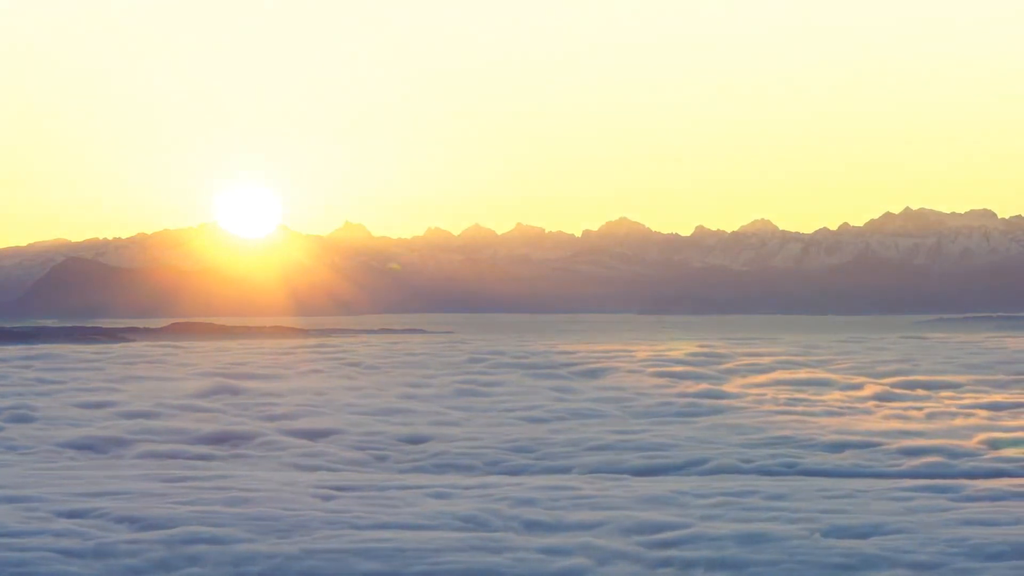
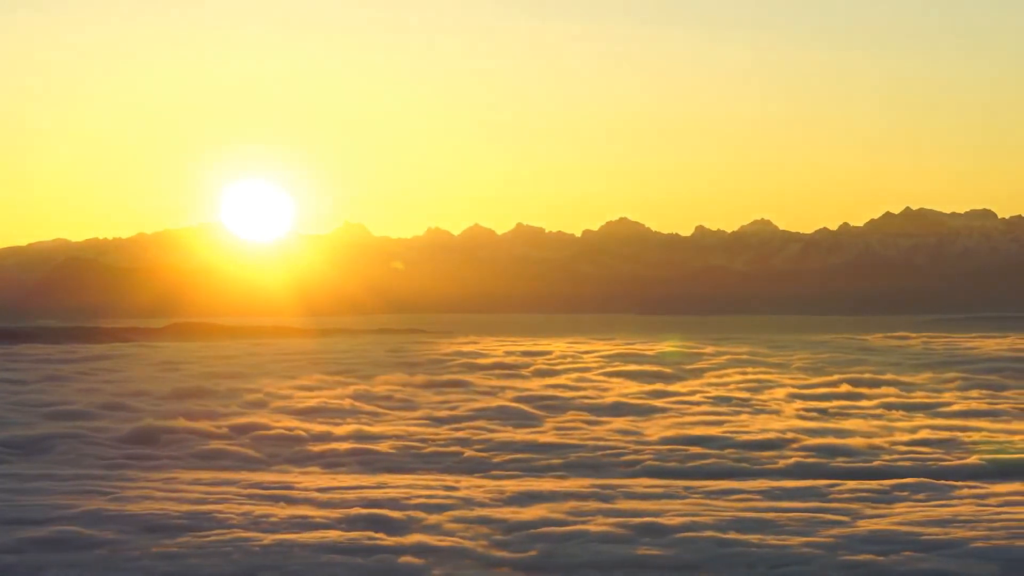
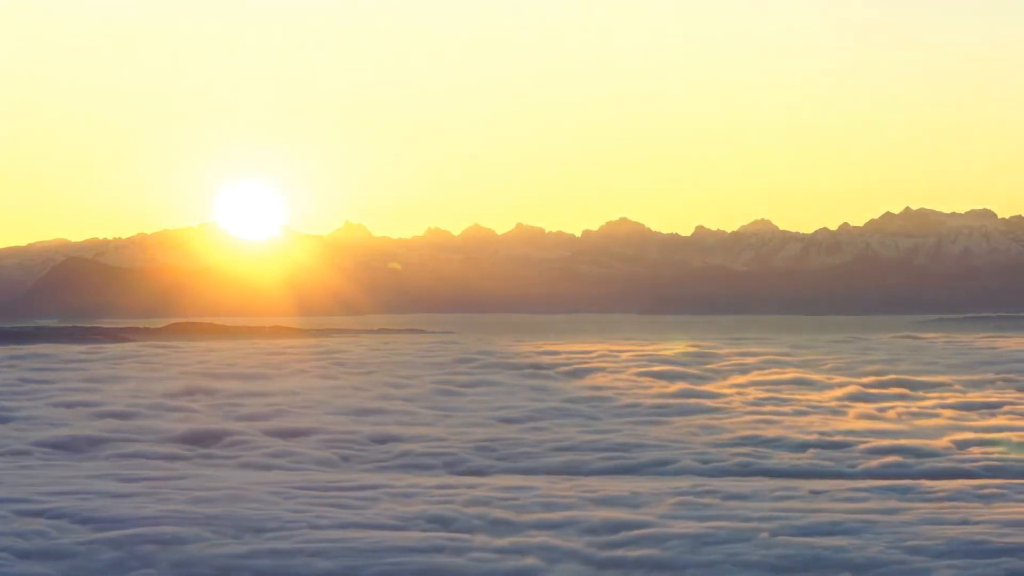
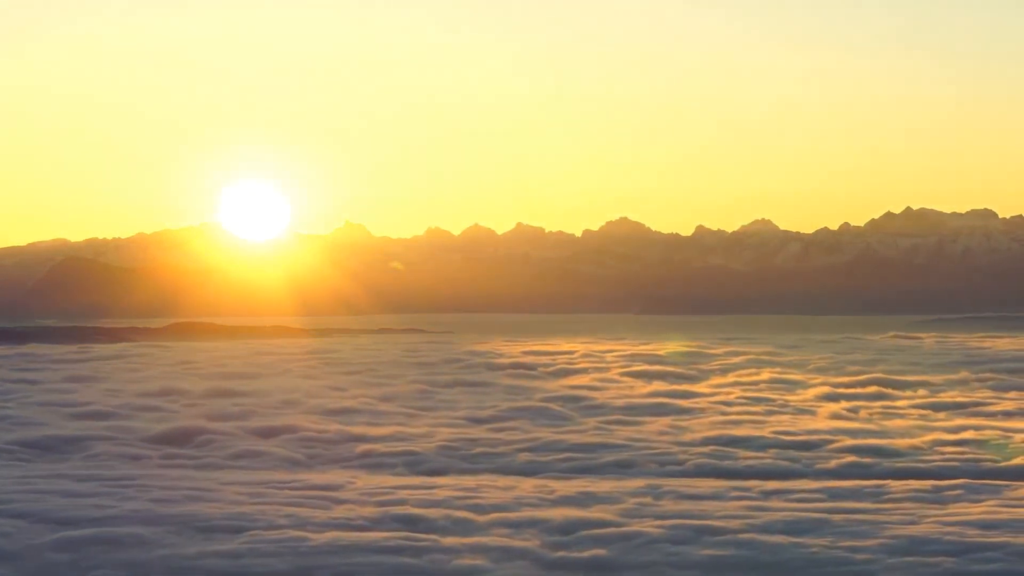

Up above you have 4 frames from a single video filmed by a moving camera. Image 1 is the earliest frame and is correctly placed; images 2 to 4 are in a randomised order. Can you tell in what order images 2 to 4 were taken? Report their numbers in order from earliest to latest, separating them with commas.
3, 4, 2
